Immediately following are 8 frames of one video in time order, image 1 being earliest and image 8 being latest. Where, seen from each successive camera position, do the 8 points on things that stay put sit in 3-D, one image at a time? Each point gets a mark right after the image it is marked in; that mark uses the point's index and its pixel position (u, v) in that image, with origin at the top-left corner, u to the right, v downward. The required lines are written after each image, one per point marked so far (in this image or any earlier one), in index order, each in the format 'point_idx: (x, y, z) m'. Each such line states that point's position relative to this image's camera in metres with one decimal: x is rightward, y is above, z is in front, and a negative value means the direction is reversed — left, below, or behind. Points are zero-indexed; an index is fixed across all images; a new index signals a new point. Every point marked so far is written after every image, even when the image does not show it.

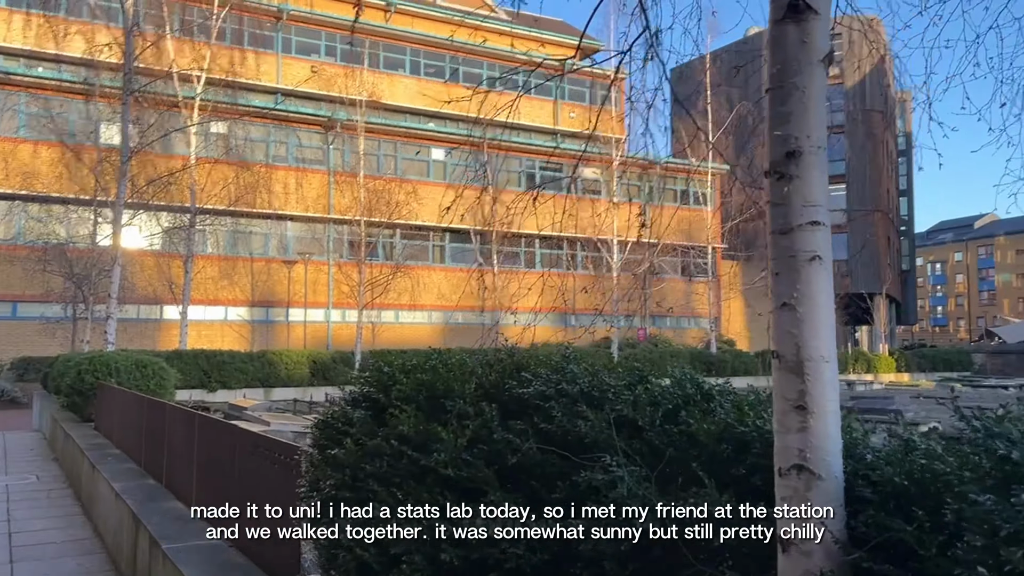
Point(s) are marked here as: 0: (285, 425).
0: (-3.2, -1.9, +11.8) m
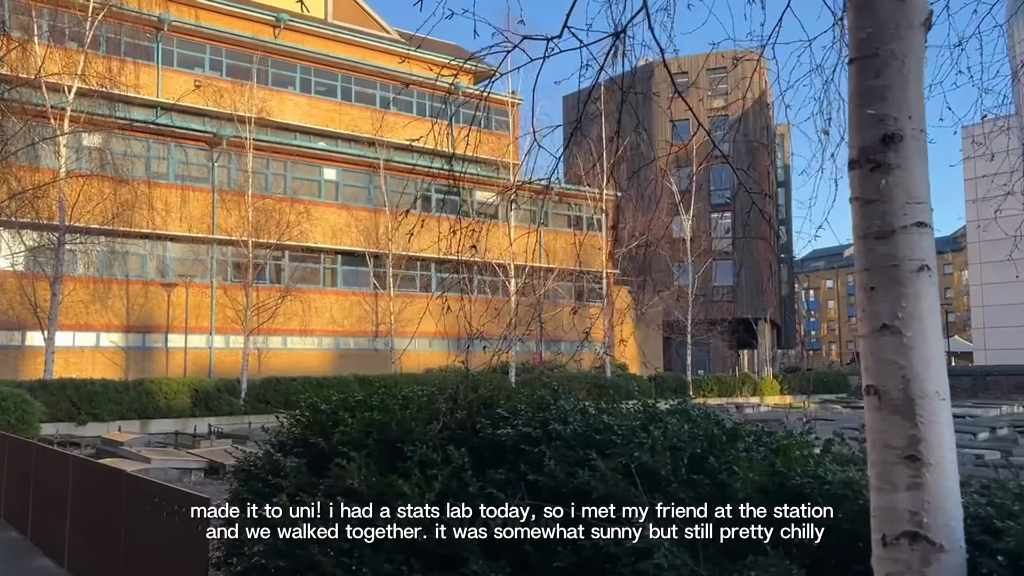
0: (-4.4, -2.2, +10.9) m
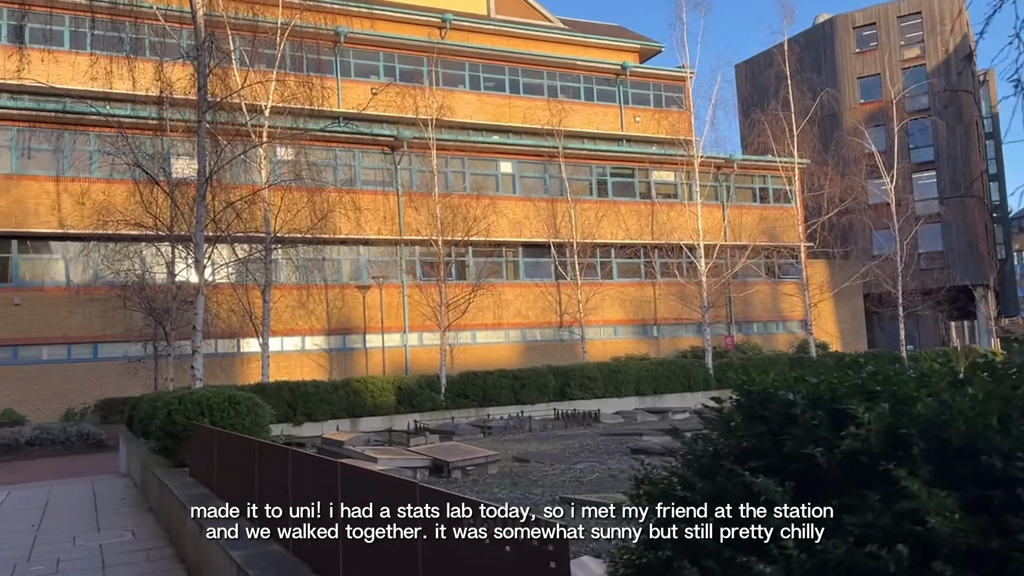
0: (-1.5, -2.2, +10.7) m
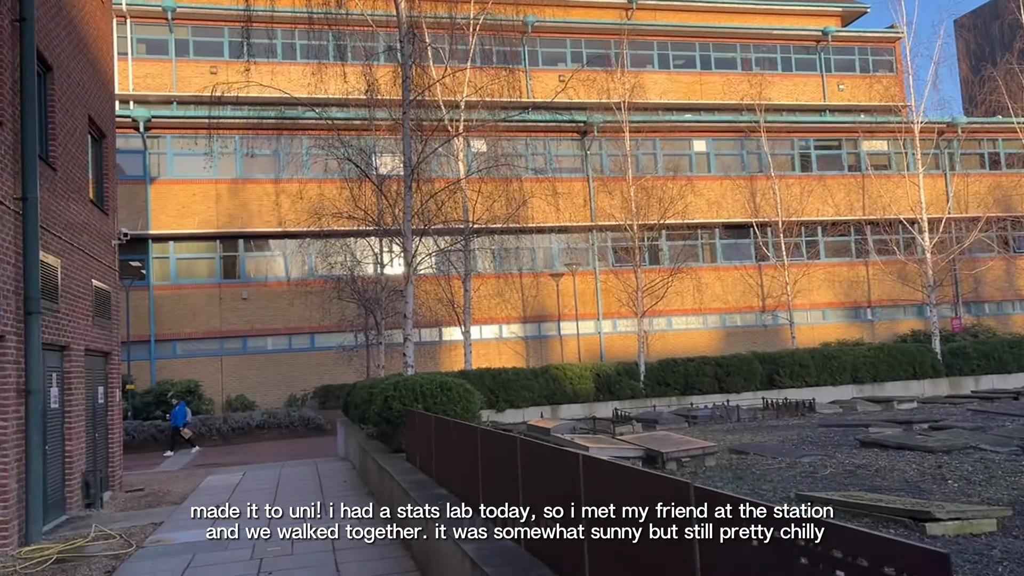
0: (+1.2, -2.0, +10.3) m
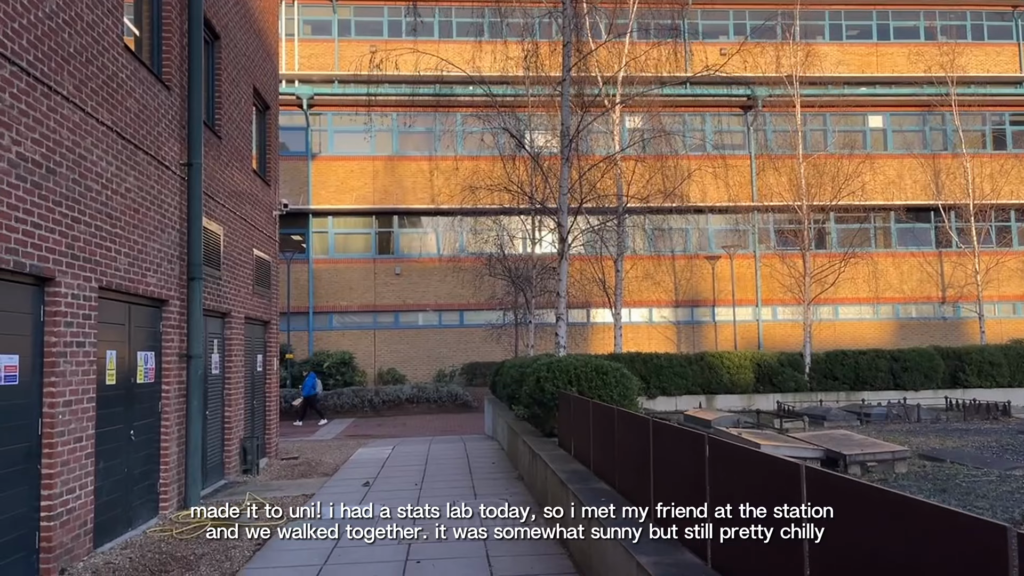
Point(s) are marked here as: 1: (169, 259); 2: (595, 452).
0: (+3.0, -1.8, +9.3) m
1: (-3.5, +0.3, +8.7) m
2: (+0.7, -1.4, +7.3) m
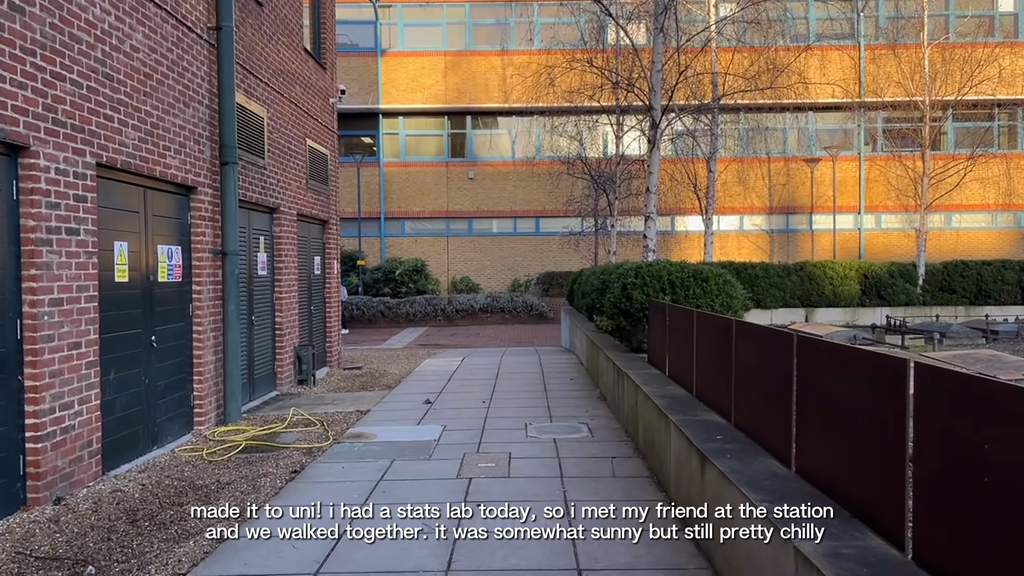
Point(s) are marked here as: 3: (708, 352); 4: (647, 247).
0: (+3.7, -0.7, +7.7) m
1: (-2.8, +1.3, +7.4) m
2: (+1.3, -0.6, +5.9) m
3: (+1.3, -0.4, +5.6) m
4: (+1.7, +0.5, +10.8) m
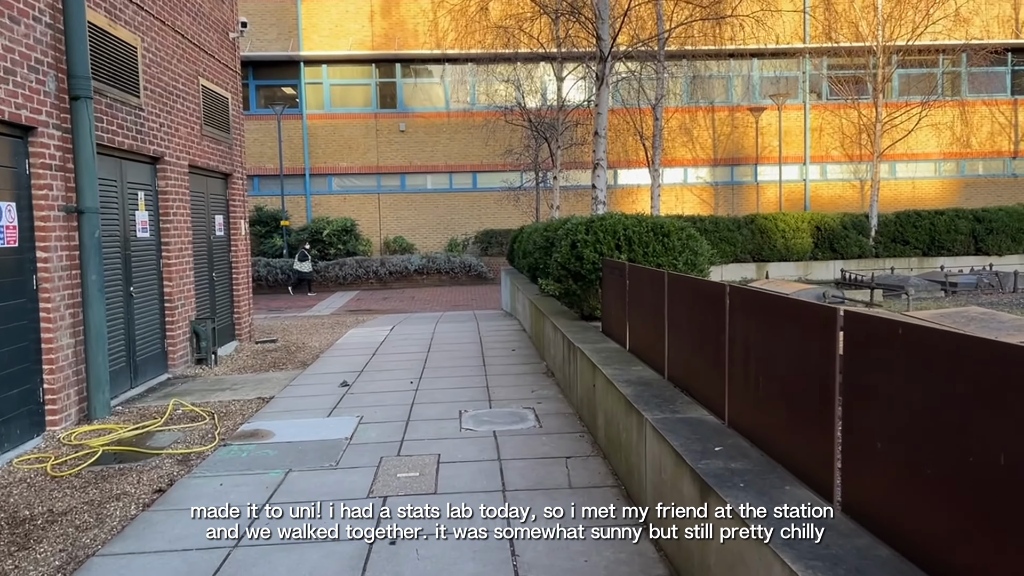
0: (+3.2, -0.4, +6.7) m
1: (-3.3, +1.6, +5.9) m
2: (+0.9, -0.3, +4.7) m
3: (+0.9, -0.2, +4.4) m
4: (+1.0, +1.0, +9.6) m
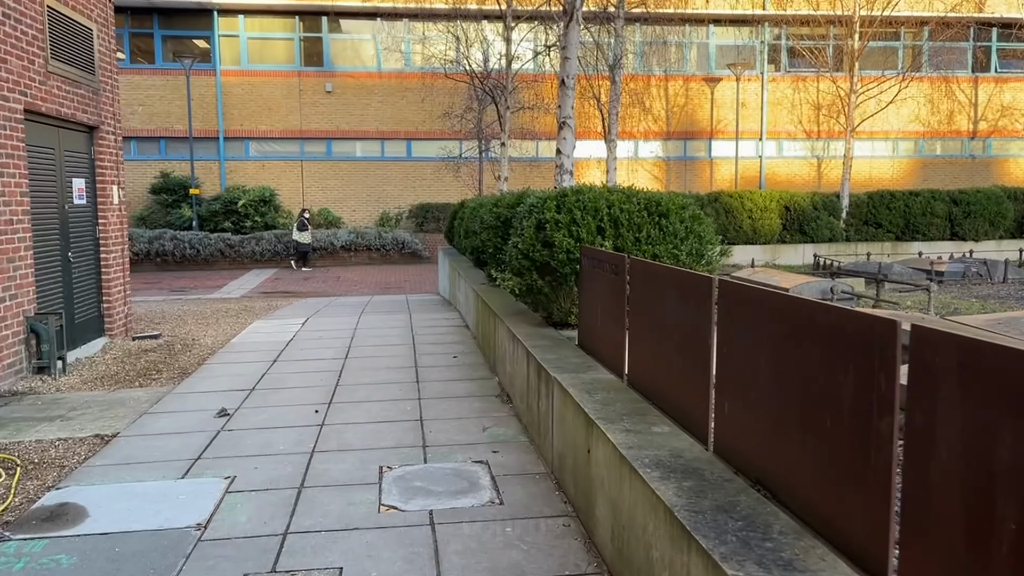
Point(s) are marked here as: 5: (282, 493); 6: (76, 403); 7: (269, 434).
0: (+2.9, -0.4, +5.0) m
1: (-3.6, +1.6, +3.6) m
2: (+0.7, -0.4, +2.8) m
3: (+0.8, -0.3, +2.6) m
4: (+0.4, +1.1, +7.7) m
5: (-1.1, -1.0, +4.0) m
6: (-3.1, -0.8, +6.0) m
7: (-1.4, -0.8, +5.0) m
